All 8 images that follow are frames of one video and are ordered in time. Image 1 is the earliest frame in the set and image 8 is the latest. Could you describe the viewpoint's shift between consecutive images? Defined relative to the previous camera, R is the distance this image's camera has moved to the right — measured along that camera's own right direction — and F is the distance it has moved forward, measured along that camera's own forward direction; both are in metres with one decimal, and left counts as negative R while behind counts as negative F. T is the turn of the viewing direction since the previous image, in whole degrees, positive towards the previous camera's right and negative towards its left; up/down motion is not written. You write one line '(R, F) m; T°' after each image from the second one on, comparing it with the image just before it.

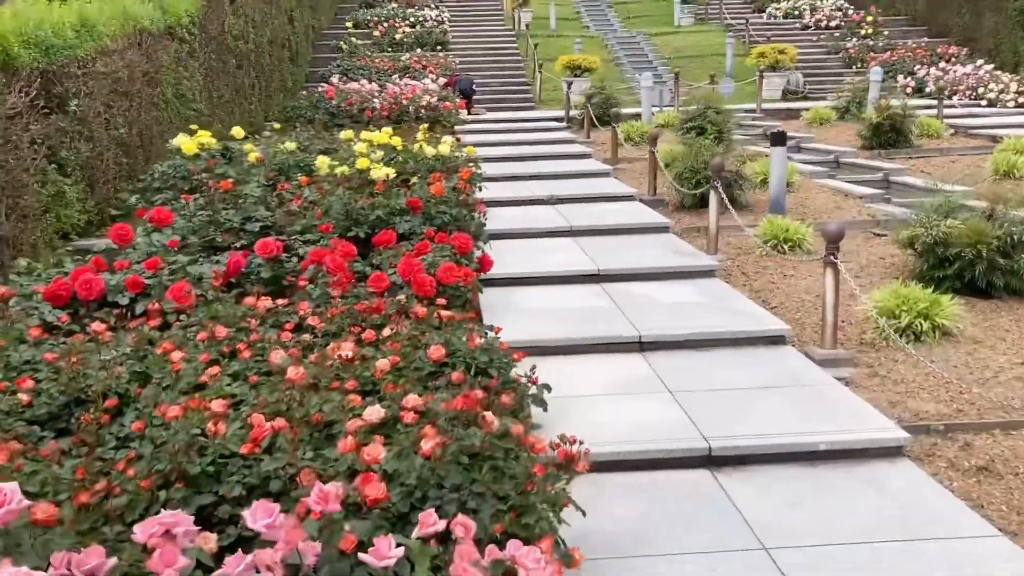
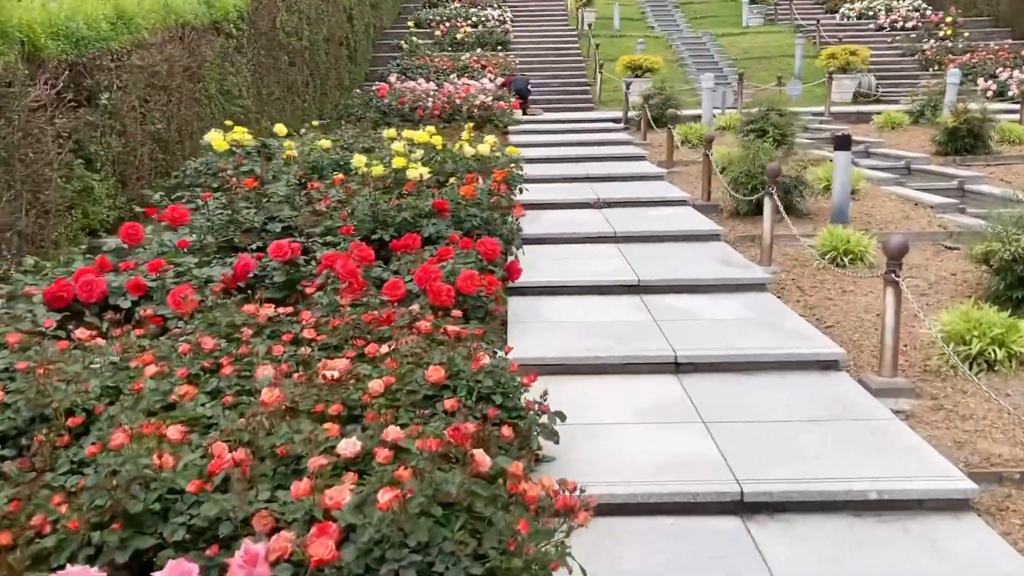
(+0.1, +0.3) m; -4°
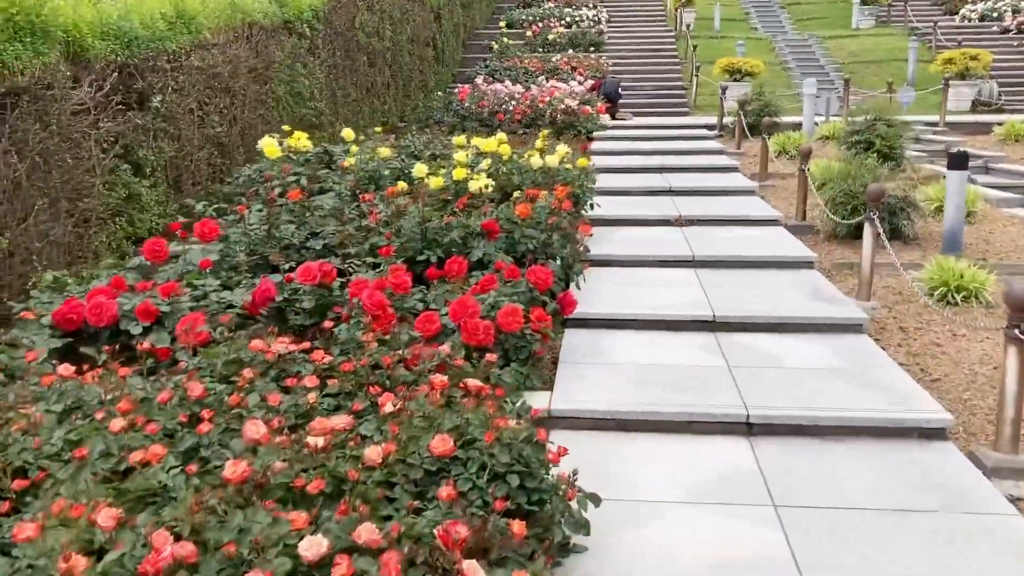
(+0.1, +0.4) m; -6°
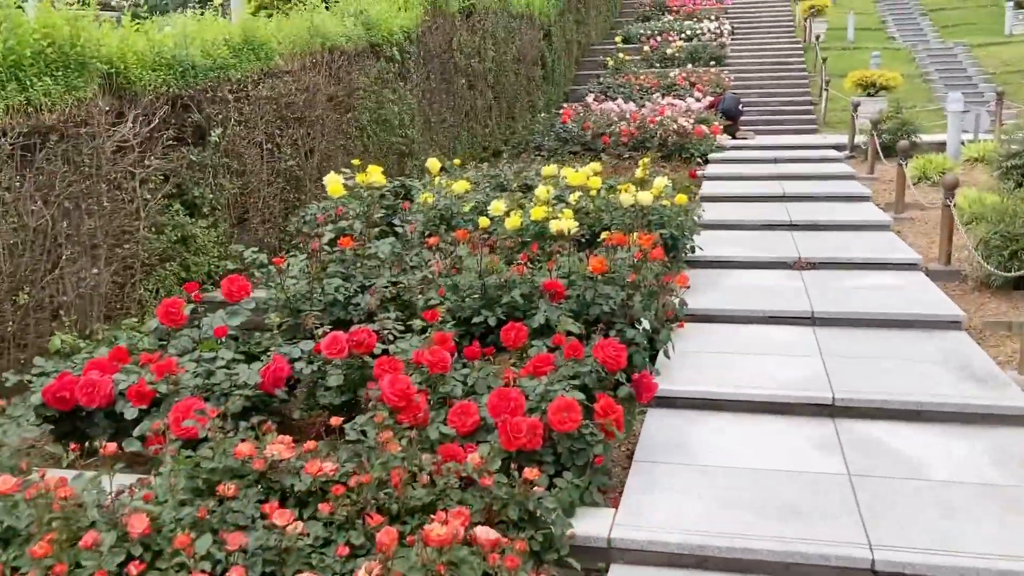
(+0.2, +0.6) m; -8°
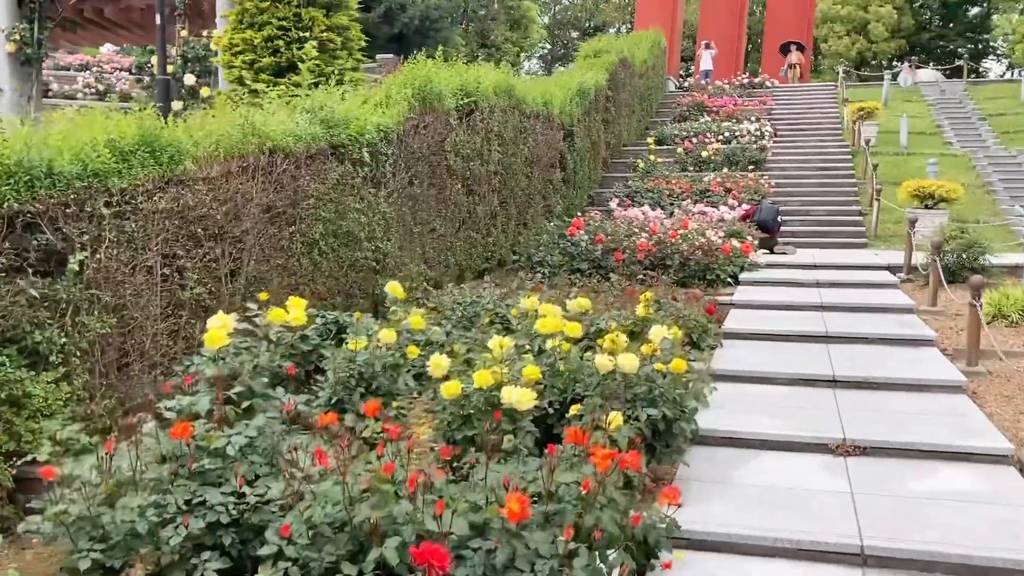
(+0.4, +1.2) m; -3°
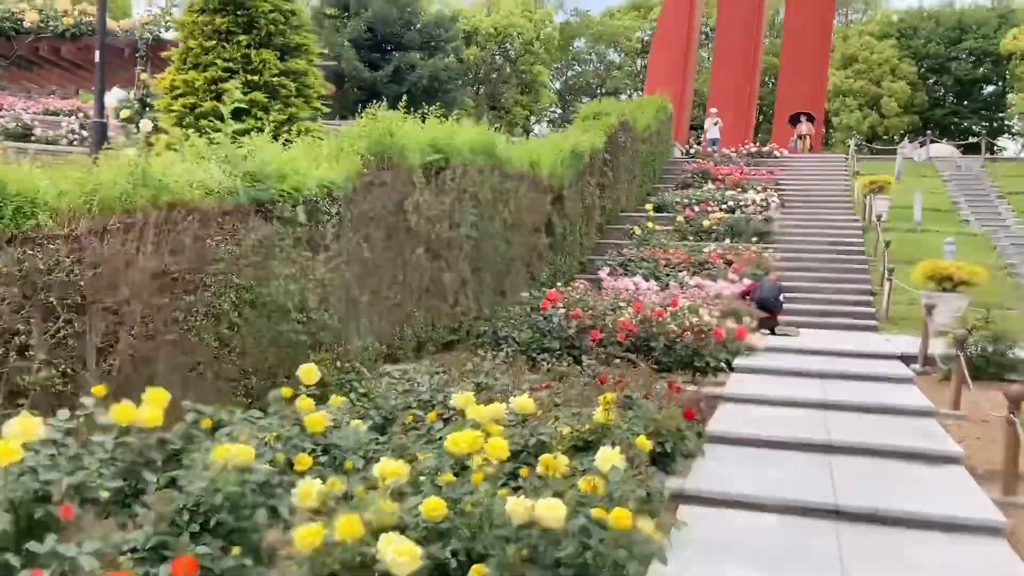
(+0.3, +0.8) m; -1°
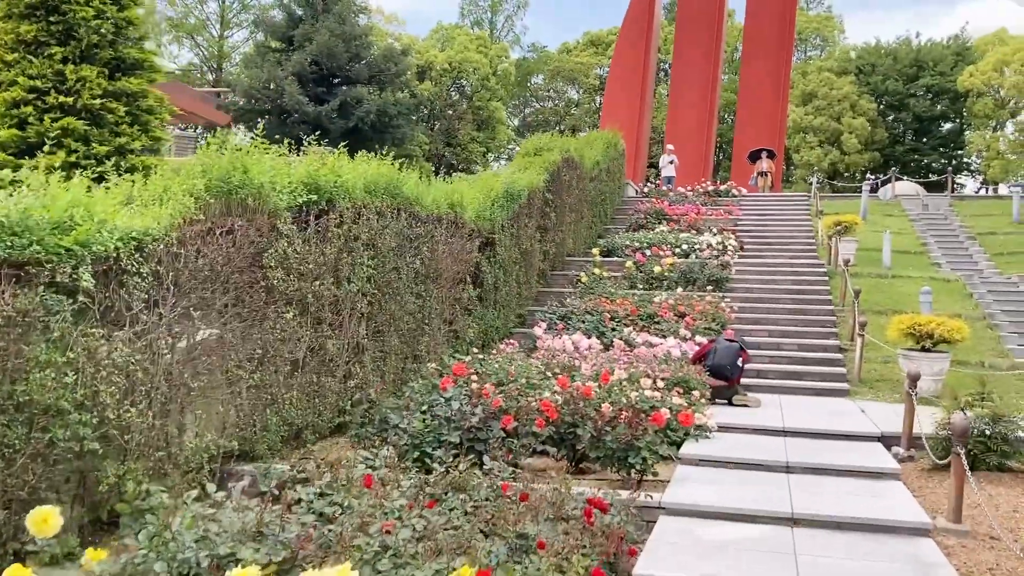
(+0.4, +1.3) m; +2°
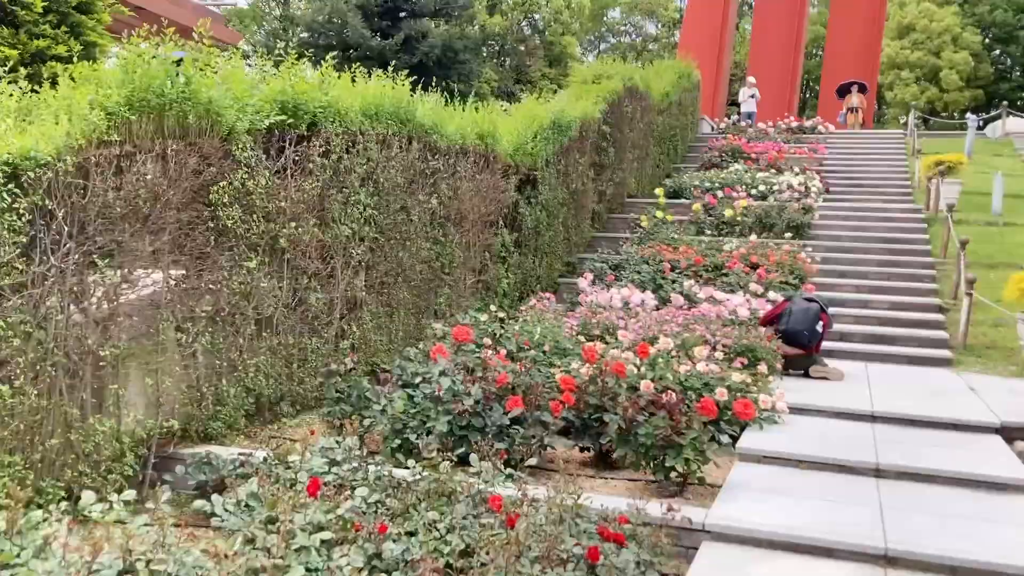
(+0.3, +1.1) m; -5°
